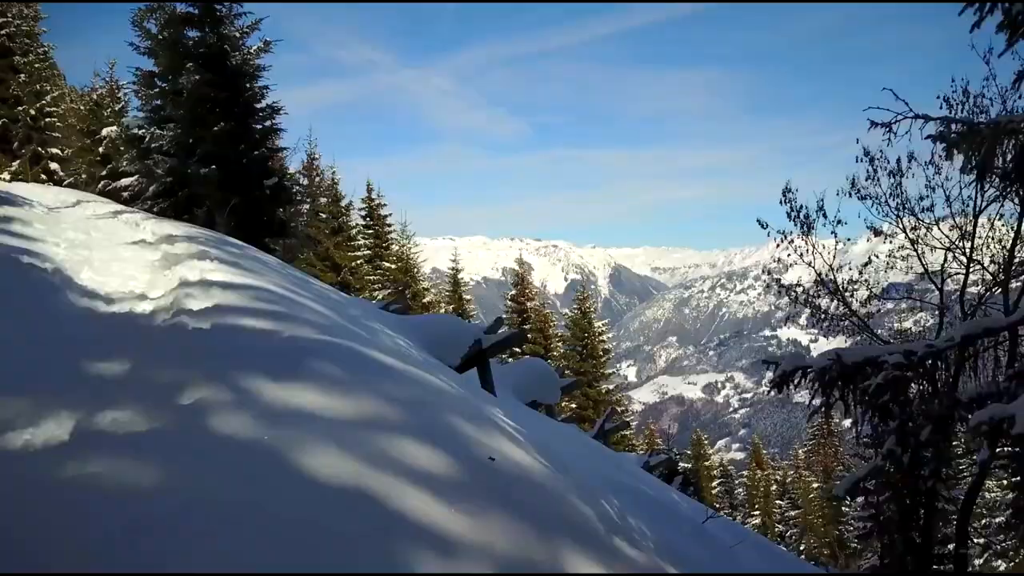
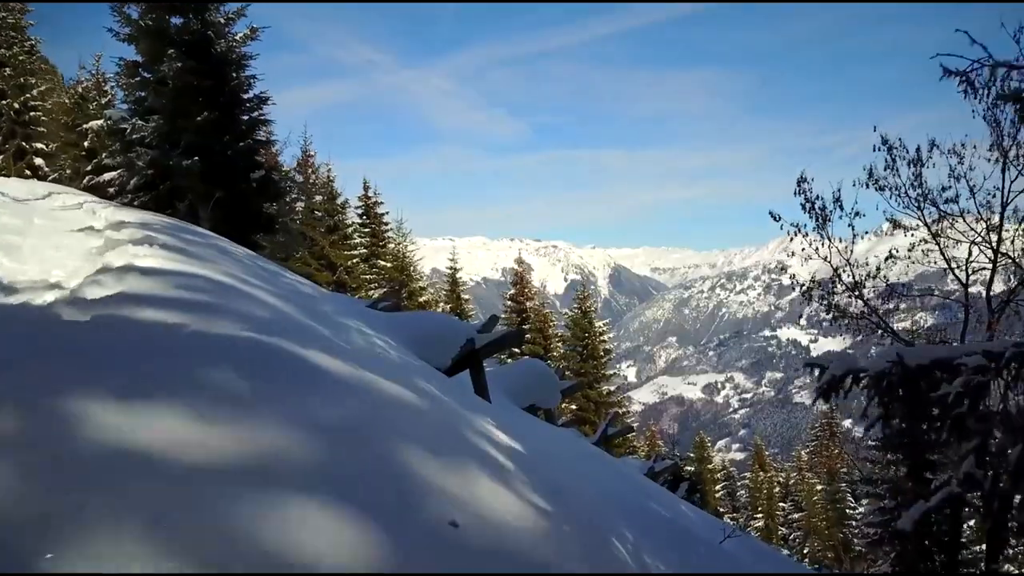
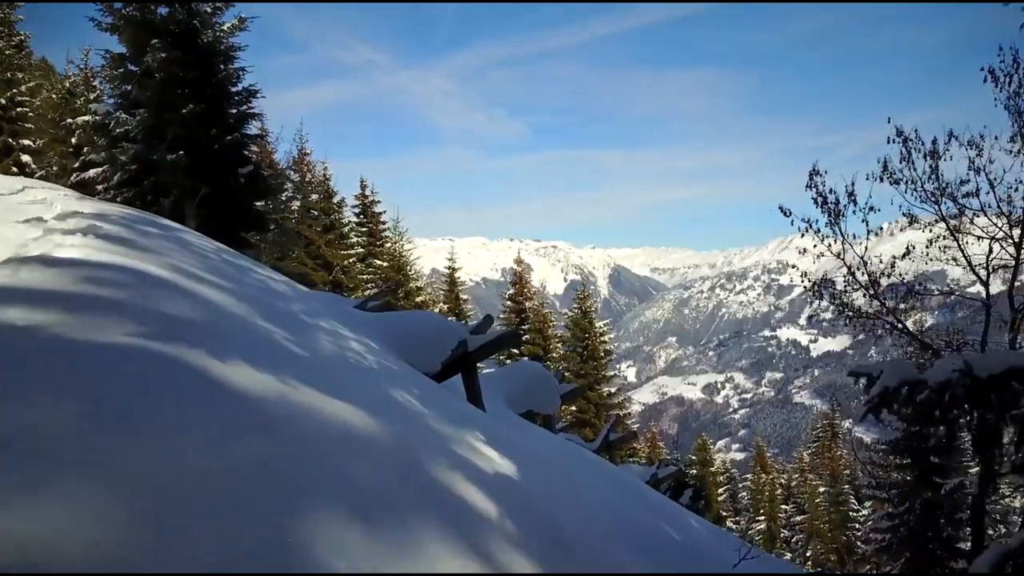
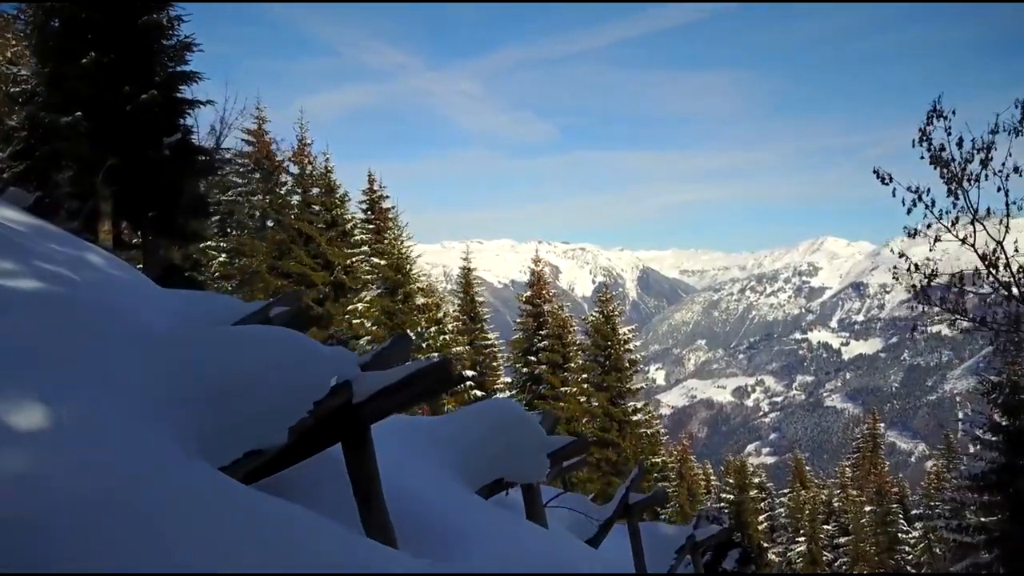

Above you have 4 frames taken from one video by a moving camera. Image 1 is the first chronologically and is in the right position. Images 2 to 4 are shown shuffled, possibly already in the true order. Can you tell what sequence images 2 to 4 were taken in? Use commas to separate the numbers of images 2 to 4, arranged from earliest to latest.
2, 3, 4
